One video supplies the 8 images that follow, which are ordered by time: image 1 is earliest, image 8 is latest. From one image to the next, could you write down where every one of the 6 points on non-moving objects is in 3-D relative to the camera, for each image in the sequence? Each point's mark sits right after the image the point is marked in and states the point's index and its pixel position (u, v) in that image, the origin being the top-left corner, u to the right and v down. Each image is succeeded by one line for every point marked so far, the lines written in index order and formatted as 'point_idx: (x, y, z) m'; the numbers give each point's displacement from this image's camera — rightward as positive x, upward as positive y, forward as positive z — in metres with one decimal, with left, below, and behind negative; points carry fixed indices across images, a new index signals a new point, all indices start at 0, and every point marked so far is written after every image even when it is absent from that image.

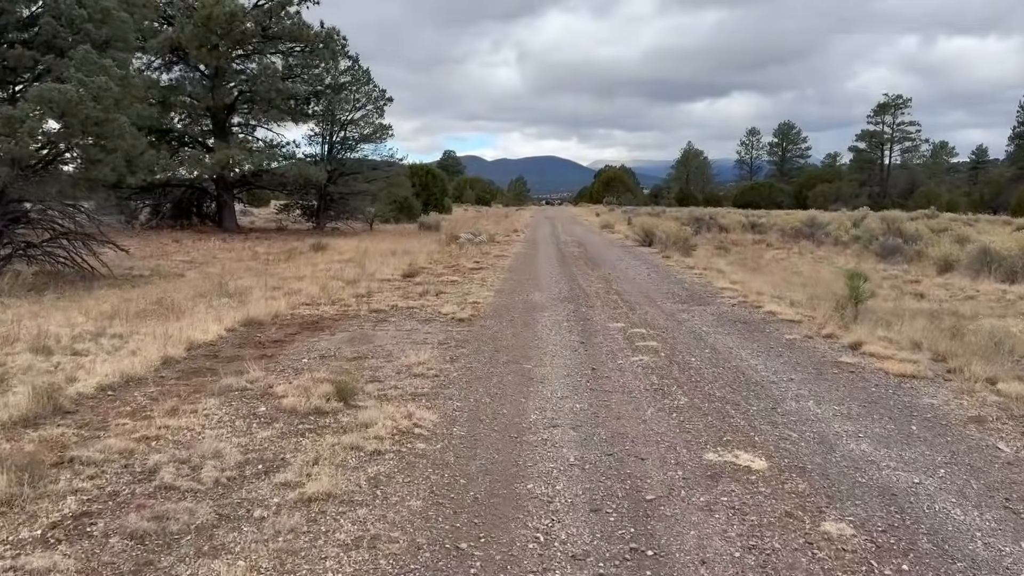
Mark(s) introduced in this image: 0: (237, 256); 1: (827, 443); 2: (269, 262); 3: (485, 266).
0: (-6.6, +0.8, +19.5) m
1: (+1.7, -0.8, +4.3) m
2: (-5.0, +0.5, +16.8) m
3: (-0.5, +0.4, +14.7) m
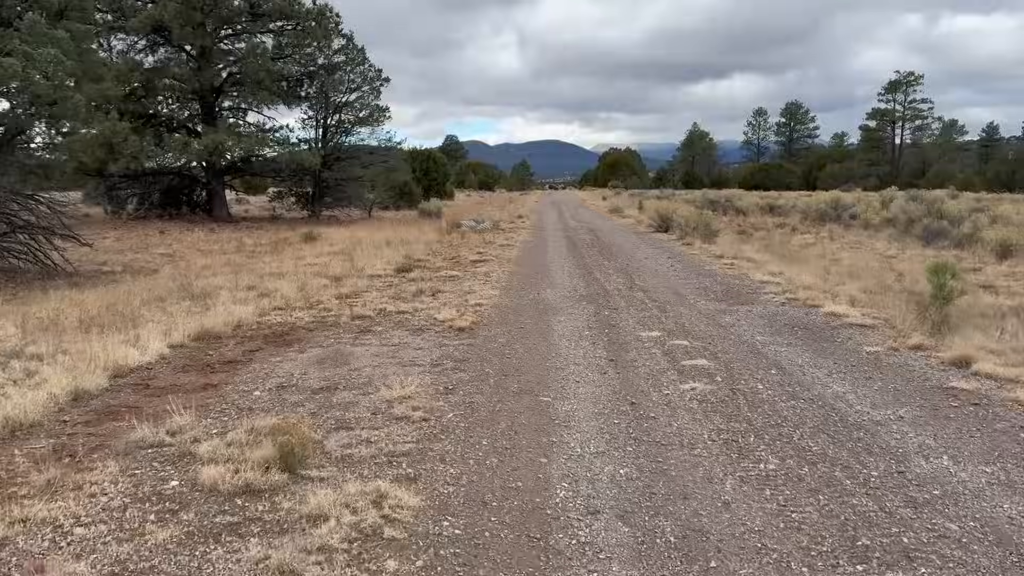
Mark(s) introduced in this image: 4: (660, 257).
0: (-6.5, +0.9, +18.0) m
1: (+1.7, -0.9, +2.8) m
2: (-4.9, +0.6, +15.4) m
3: (-0.4, +0.5, +13.3) m
4: (+2.4, +0.5, +13.0) m
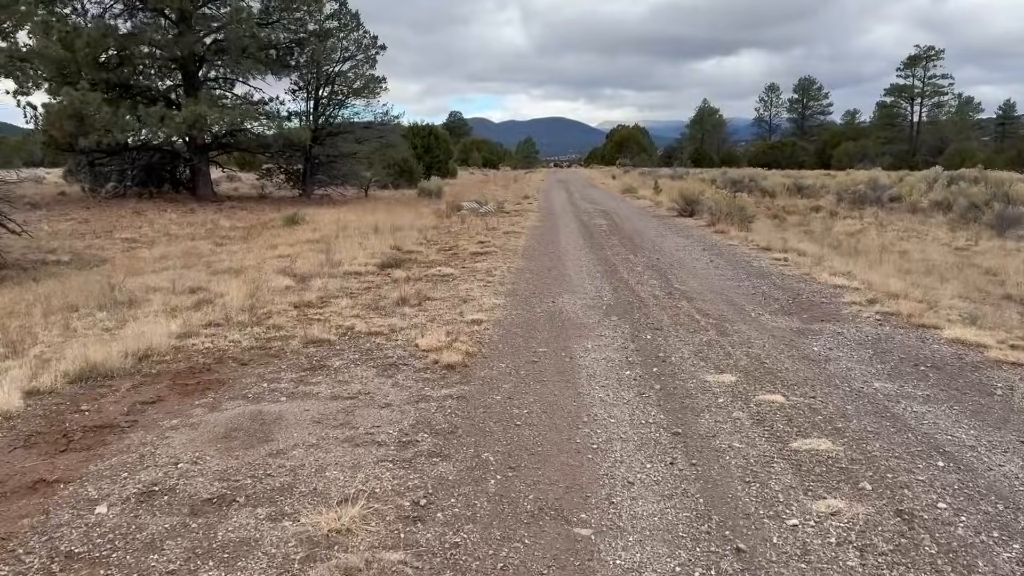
0: (-6.3, +1.1, +16.0) m
1: (+1.8, -1.1, +0.9) m
2: (-4.8, +0.7, +13.4) m
3: (-0.3, +0.5, +11.3) m
4: (+2.5, +0.5, +11.0) m
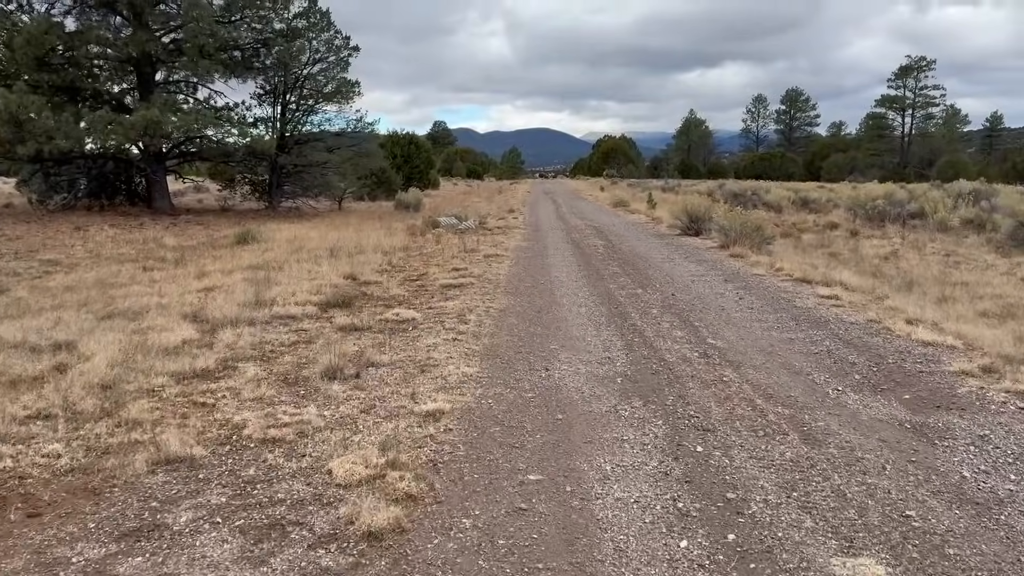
0: (-6.7, +0.6, +13.9) m
1: (+1.7, -1.5, -1.1) m
2: (-5.1, +0.2, +11.3) m
3: (-0.5, +0.1, +9.3) m
4: (+2.3, +0.1, +9.0) m
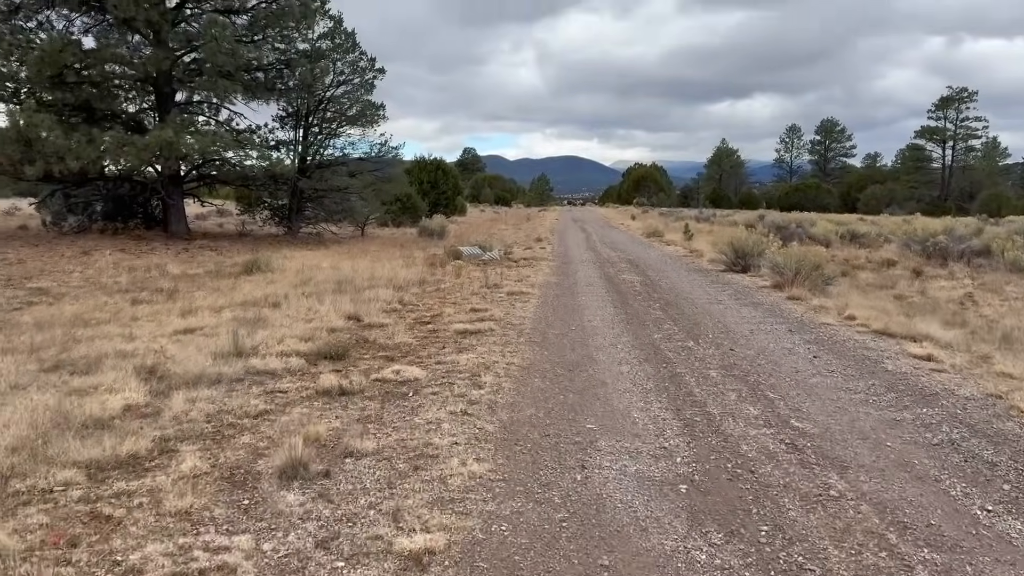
0: (-6.2, +0.1, +12.9) m
1: (+1.6, -1.6, -2.5) m
2: (-4.7, -0.2, +10.2) m
3: (-0.2, -0.4, +8.0) m
4: (+2.5, -0.4, +7.7) m
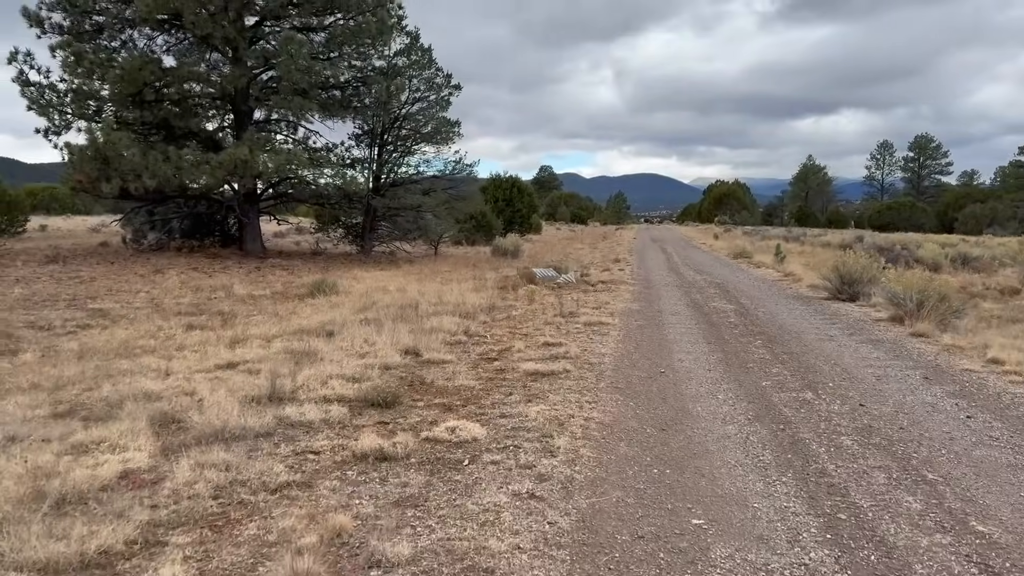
0: (-5.1, -0.2, +12.4) m
1: (+1.3, -1.7, -3.7) m
2: (-3.8, -0.5, +9.6) m
3: (+0.4, -0.6, +7.0) m
4: (+3.2, -0.7, +6.4) m
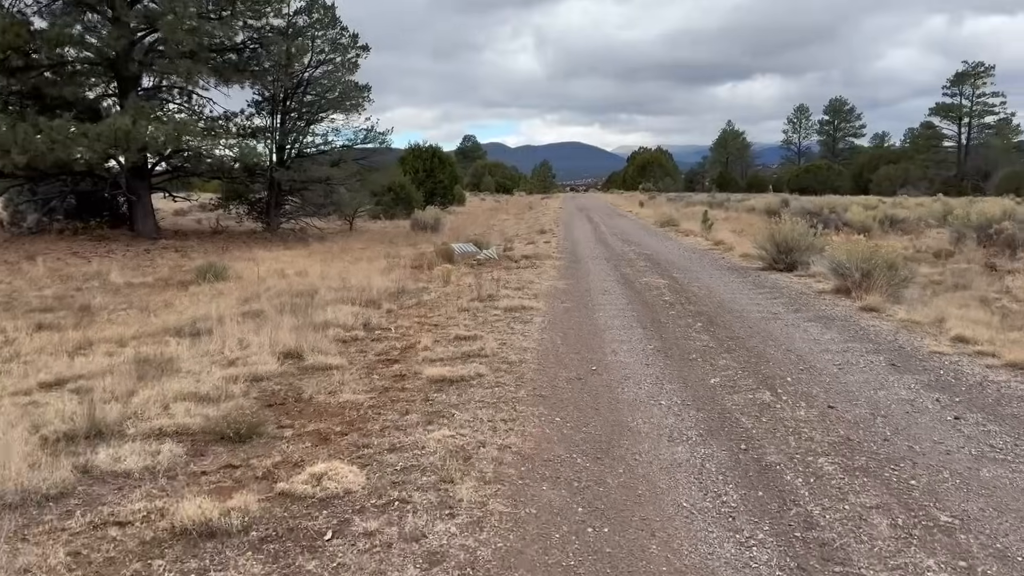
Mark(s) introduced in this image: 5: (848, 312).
0: (-6.2, -0.1, +10.7) m
1: (+1.6, -1.9, -4.7) m
2: (-4.7, -0.4, +8.1) m
3: (-0.3, -0.5, +5.9) m
4: (+2.5, -0.6, +5.5) m
5: (+3.4, -0.2, +8.2) m
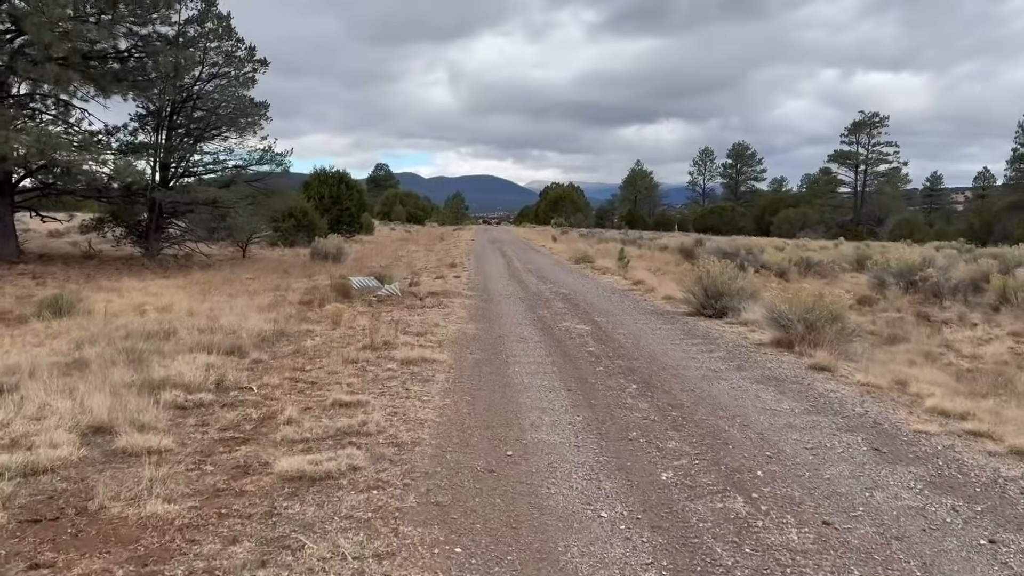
0: (-7.3, -0.5, +8.6) m
1: (+2.1, -1.9, -5.9) m
2: (-5.6, -0.7, +6.1) m
3: (-0.9, -0.9, +4.4) m
4: (+1.9, -0.9, +4.4) m
5: (+2.5, -0.7, +7.1) m
